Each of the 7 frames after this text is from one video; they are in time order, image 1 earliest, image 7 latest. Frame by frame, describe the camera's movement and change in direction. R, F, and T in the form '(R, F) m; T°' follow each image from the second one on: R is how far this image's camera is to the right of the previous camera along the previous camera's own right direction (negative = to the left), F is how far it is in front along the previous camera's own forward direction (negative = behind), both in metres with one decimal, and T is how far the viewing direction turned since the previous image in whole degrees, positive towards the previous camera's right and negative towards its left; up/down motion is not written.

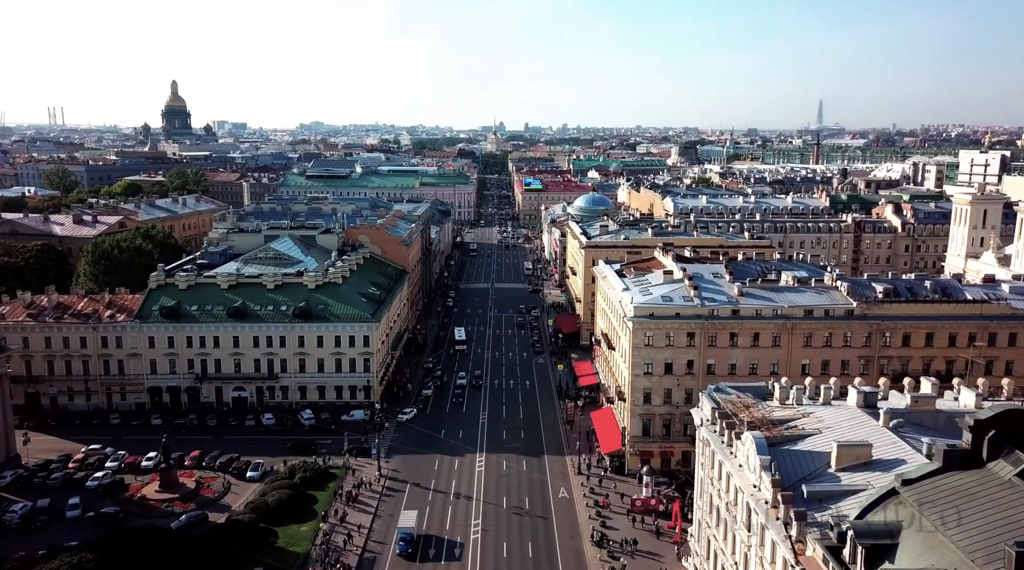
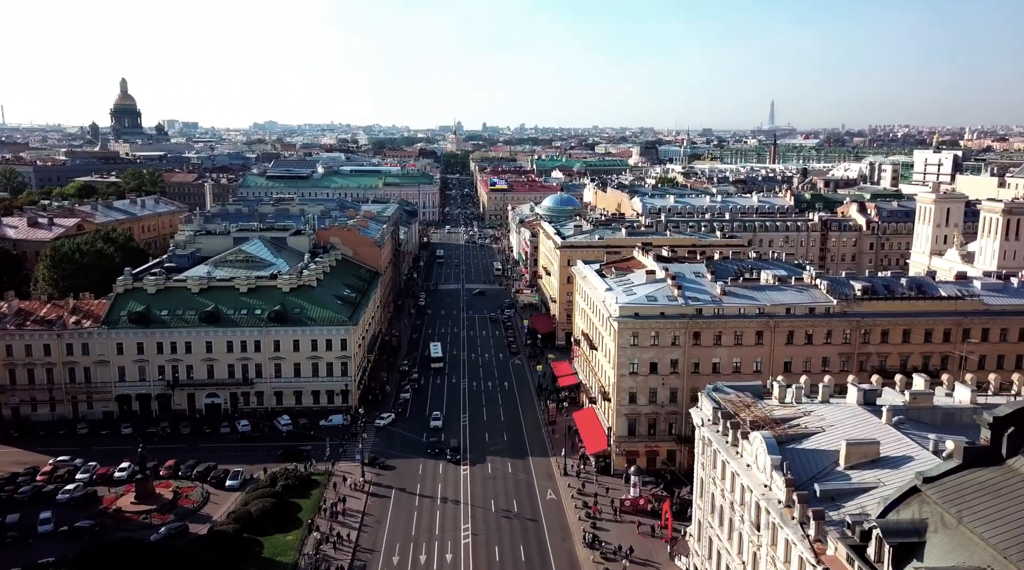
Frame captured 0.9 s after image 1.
(-2.7, +0.6) m; +3°
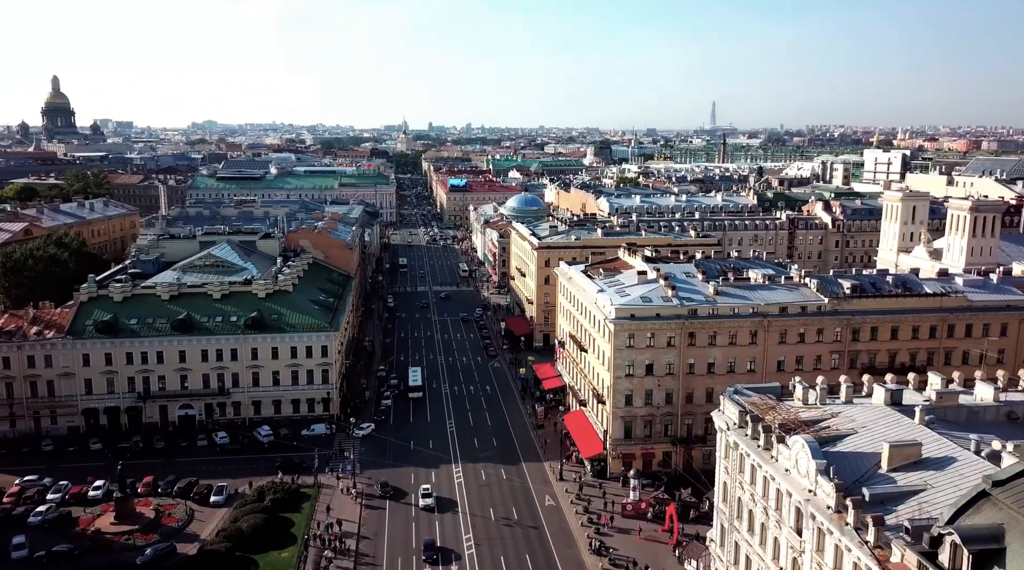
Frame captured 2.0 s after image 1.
(-4.8, +1.6) m; +4°
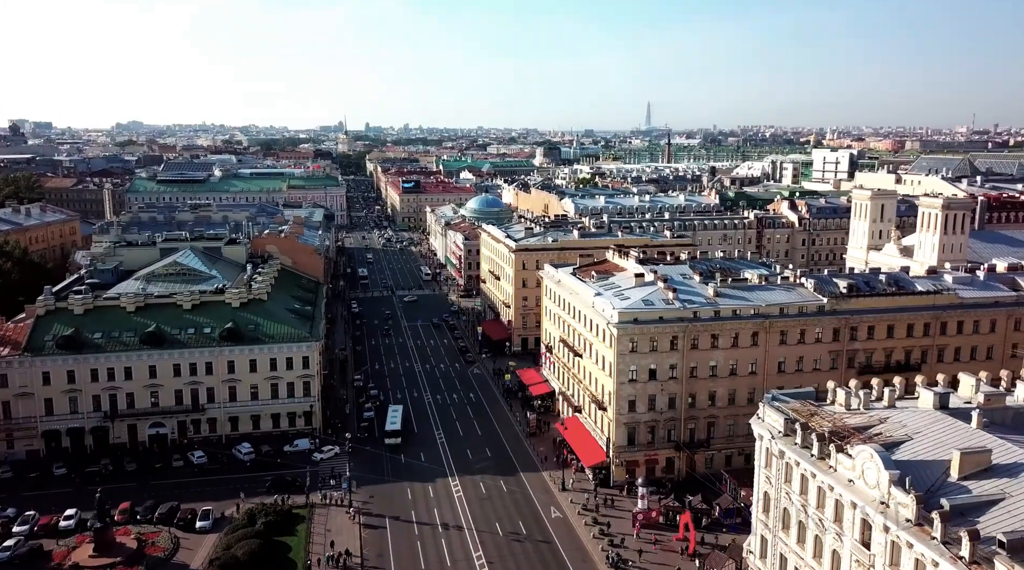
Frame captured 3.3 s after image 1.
(-5.9, +2.9) m; +5°
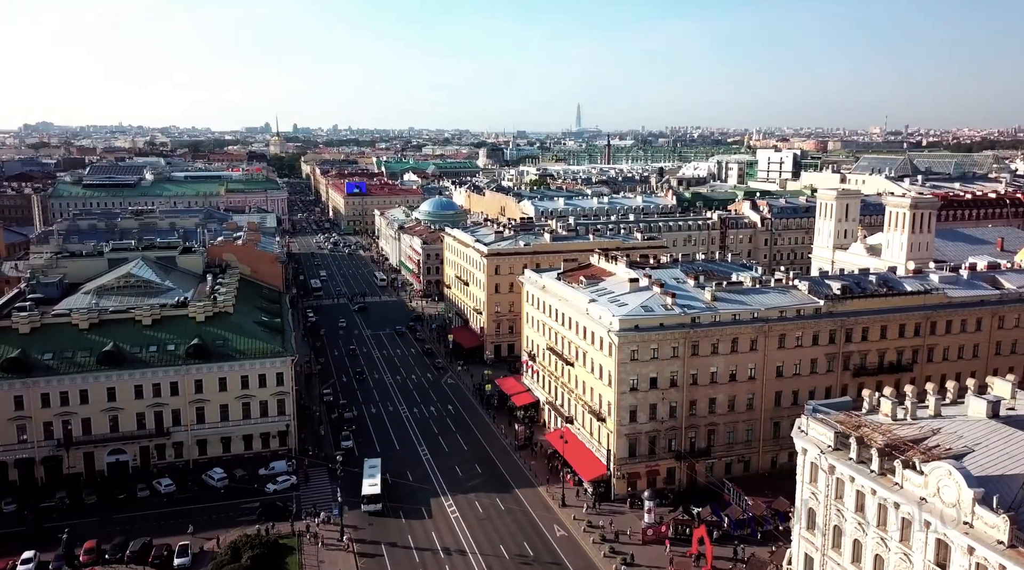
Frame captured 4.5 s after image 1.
(-5.8, +3.8) m; +5°
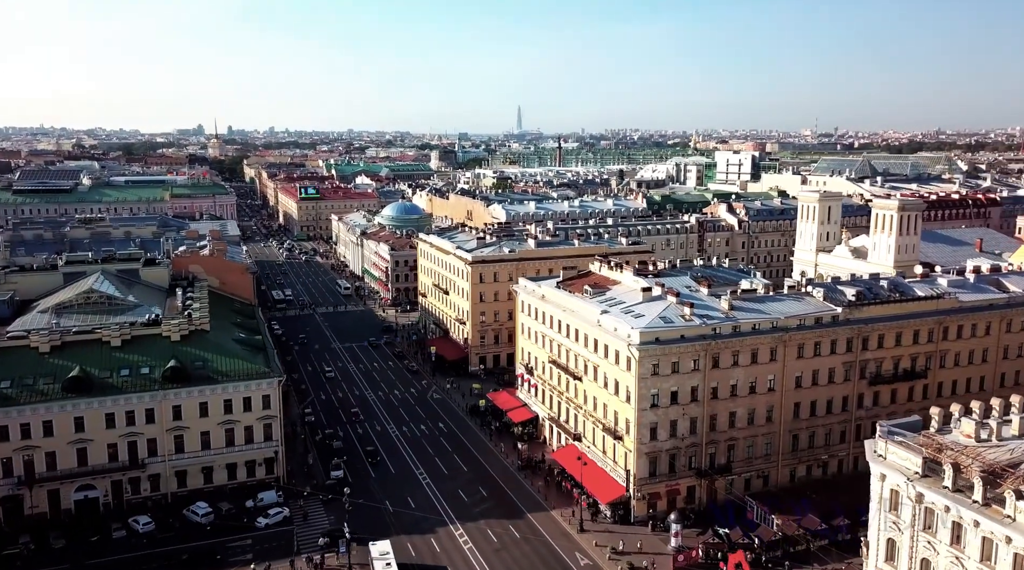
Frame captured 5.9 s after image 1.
(-6.0, +4.8) m; +5°
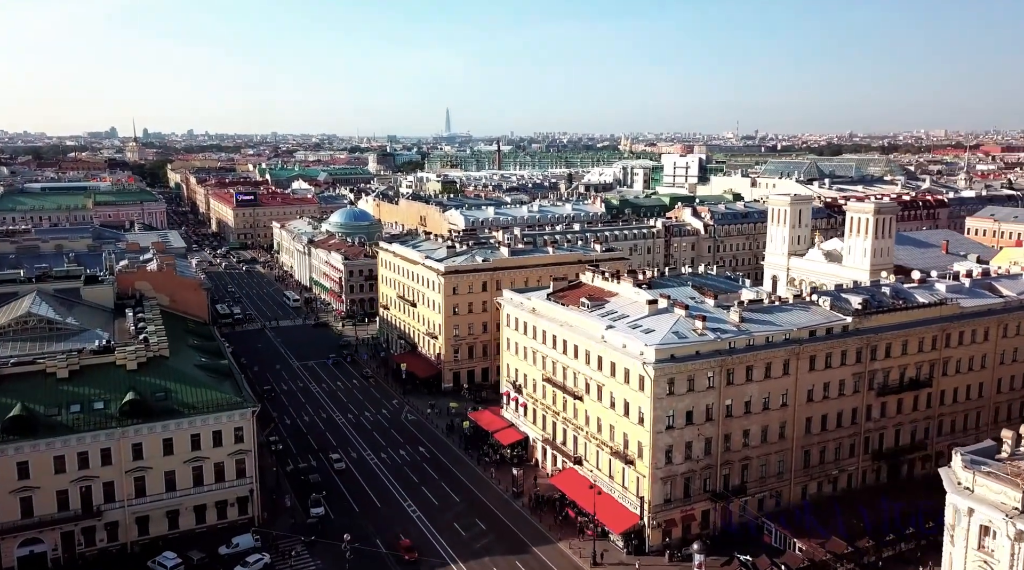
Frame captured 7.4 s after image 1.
(-5.7, +5.6) m; +5°
